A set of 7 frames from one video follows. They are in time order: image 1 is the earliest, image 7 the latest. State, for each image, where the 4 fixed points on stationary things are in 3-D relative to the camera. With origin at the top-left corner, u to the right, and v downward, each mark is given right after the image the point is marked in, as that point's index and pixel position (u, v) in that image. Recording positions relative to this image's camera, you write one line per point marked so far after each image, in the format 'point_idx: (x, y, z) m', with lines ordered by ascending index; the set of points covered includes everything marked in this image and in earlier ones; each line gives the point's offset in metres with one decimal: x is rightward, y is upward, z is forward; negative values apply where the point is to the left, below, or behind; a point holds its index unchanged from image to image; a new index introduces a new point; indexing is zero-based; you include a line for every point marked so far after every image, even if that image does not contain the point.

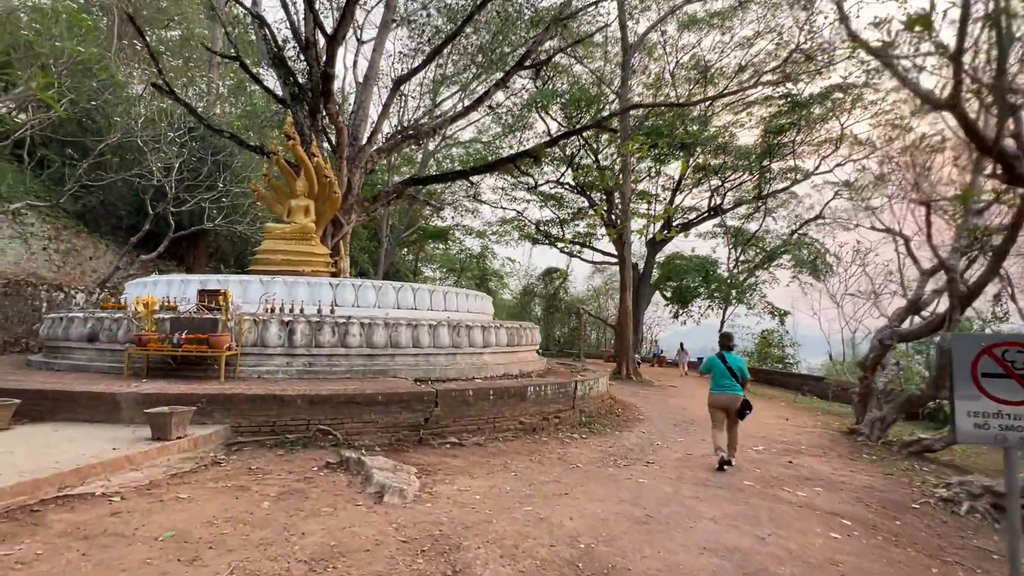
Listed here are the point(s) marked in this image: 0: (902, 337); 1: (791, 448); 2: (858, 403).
0: (+6.0, -0.8, +8.3) m
1: (+3.6, -2.1, +7.0) m
2: (+5.6, -1.9, +8.8) m
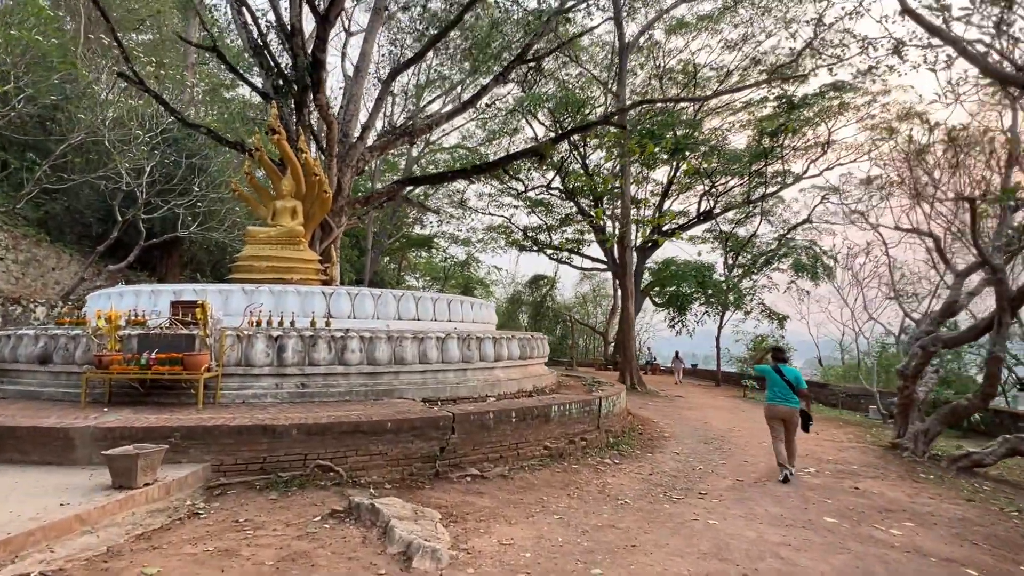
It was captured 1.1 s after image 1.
0: (+6.2, -0.8, +7.7) m
1: (+3.9, -2.1, +6.3) m
2: (+5.8, -1.9, +8.2) m
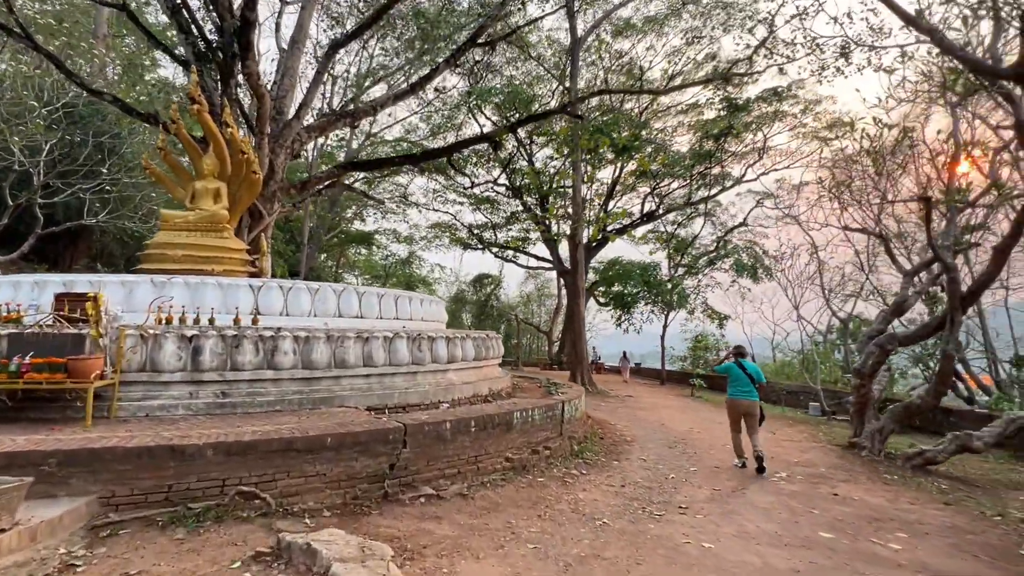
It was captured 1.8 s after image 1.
0: (+5.6, -0.8, +7.7) m
1: (+3.4, -2.1, +6.1) m
2: (+5.2, -1.9, +8.1) m
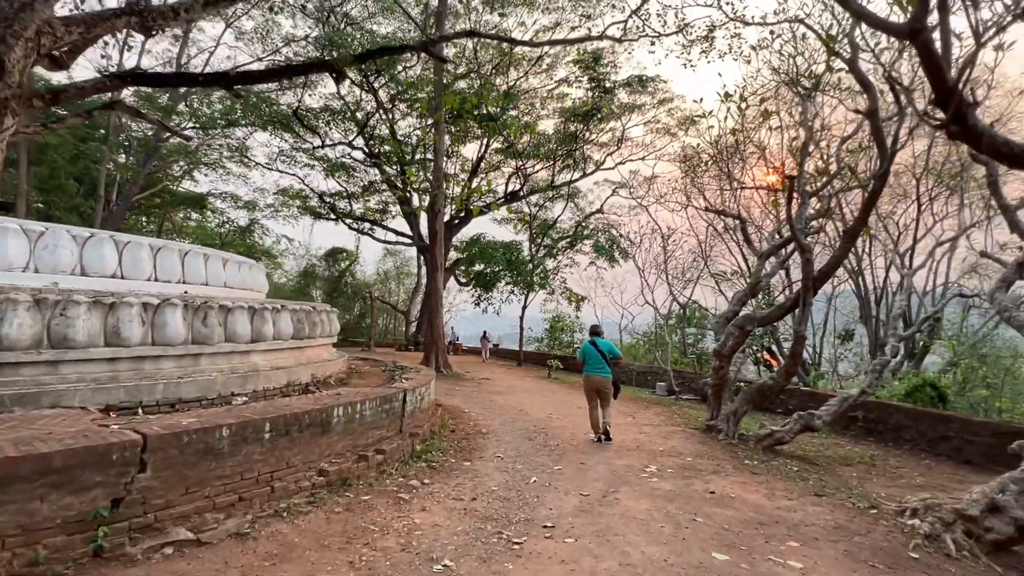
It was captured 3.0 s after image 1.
0: (+3.5, -0.5, +7.6) m
1: (+1.8, -1.8, +5.5) m
2: (+2.9, -1.6, +7.9) m
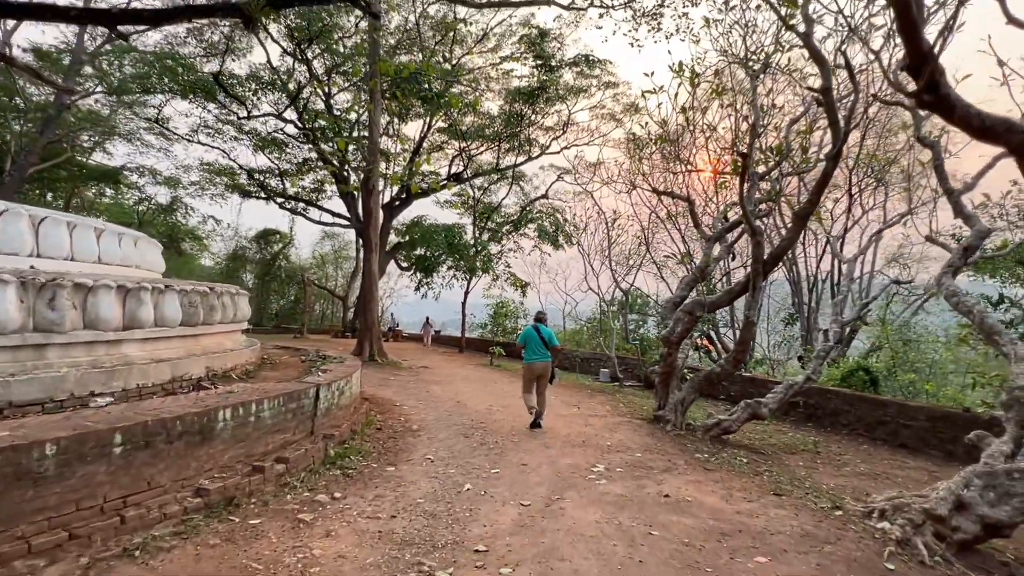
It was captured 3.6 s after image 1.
0: (+2.6, -0.3, +7.3) m
1: (+1.1, -1.6, +5.0) m
2: (+2.0, -1.4, +7.6) m
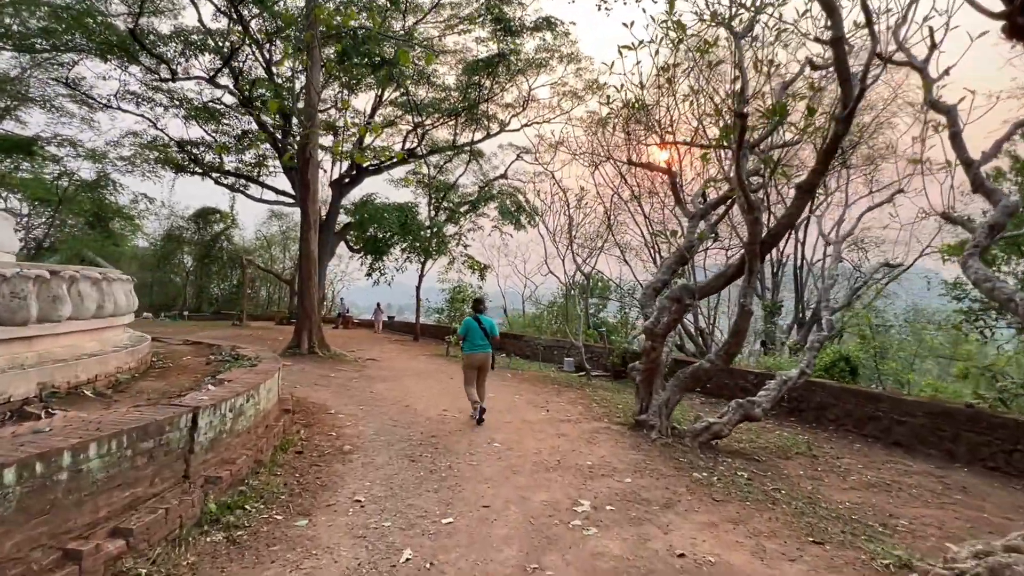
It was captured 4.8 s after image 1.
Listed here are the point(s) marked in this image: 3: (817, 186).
0: (+2.2, -0.1, +6.3) m
1: (+0.8, -1.5, +4.0) m
2: (+1.5, -1.2, +6.6) m
3: (+3.4, +1.1, +6.0) m
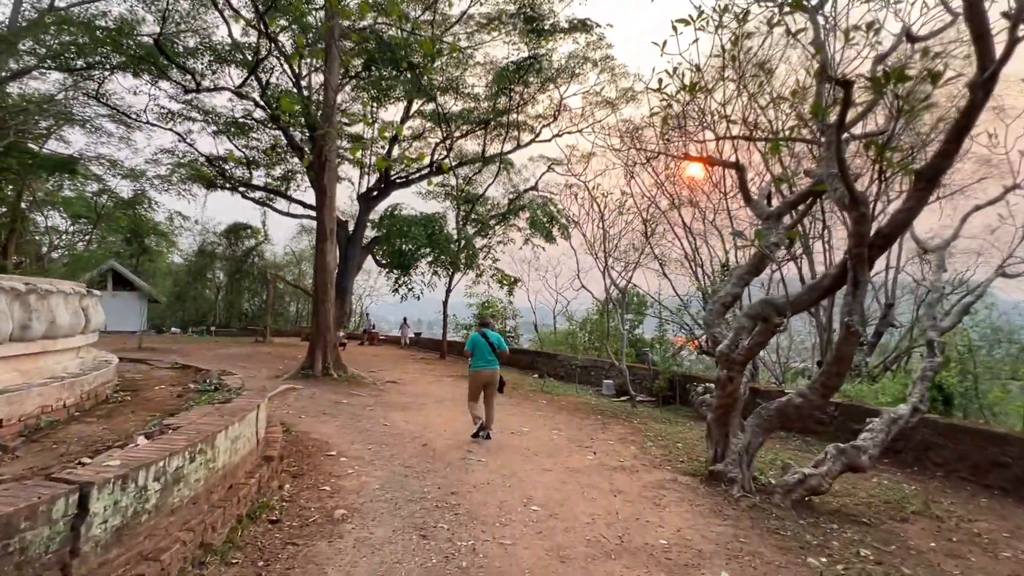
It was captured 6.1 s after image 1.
0: (+2.5, -0.2, +5.0) m
1: (+1.1, -1.6, +2.7) m
2: (+1.9, -1.3, +5.3) m
3: (+3.8, +1.0, +4.7) m
